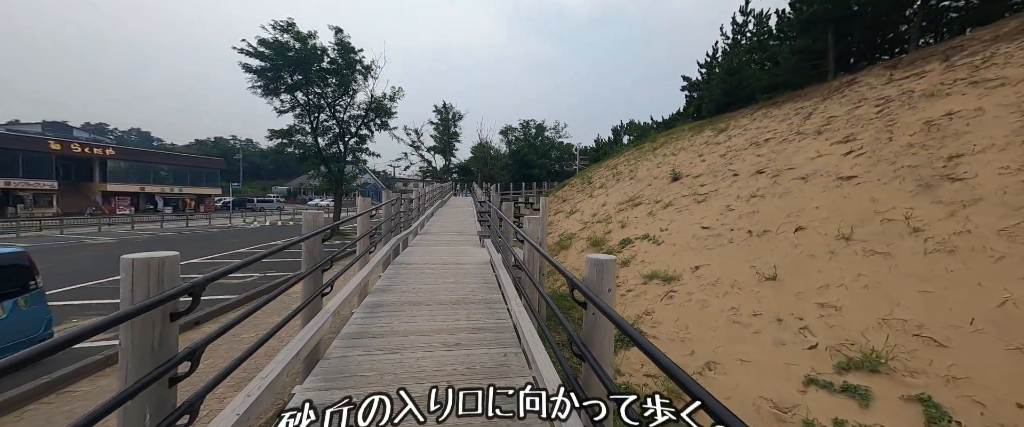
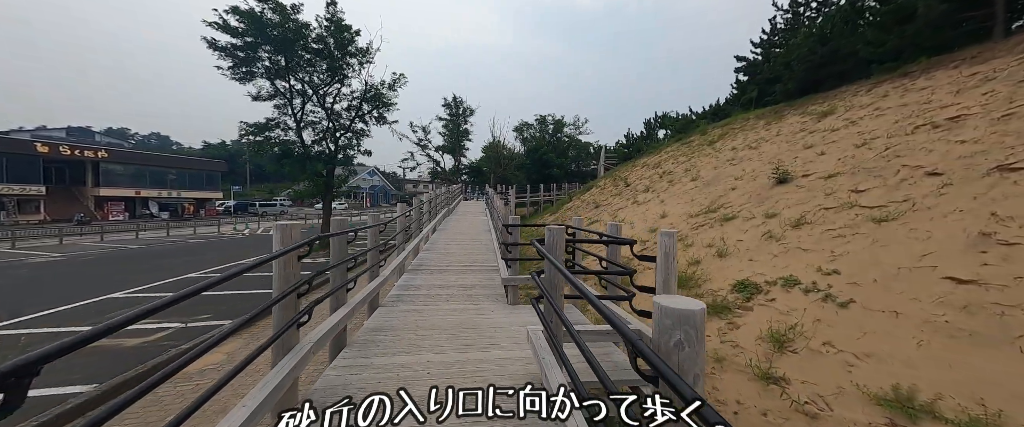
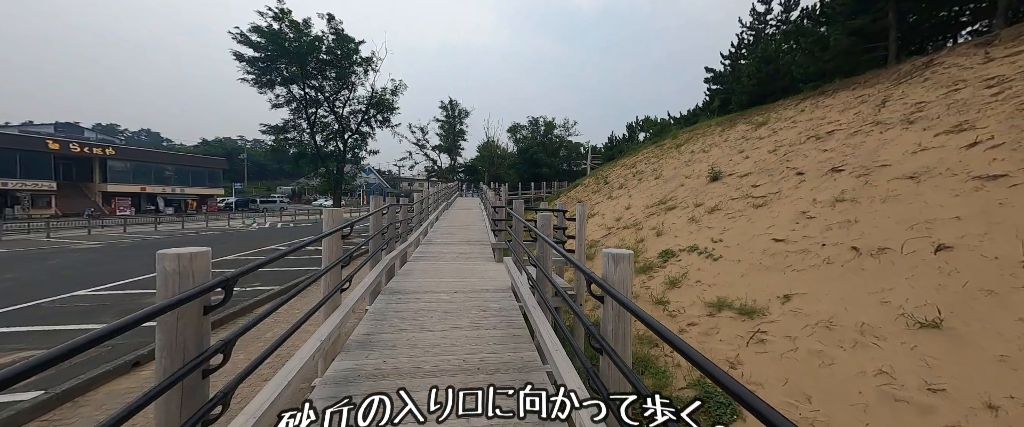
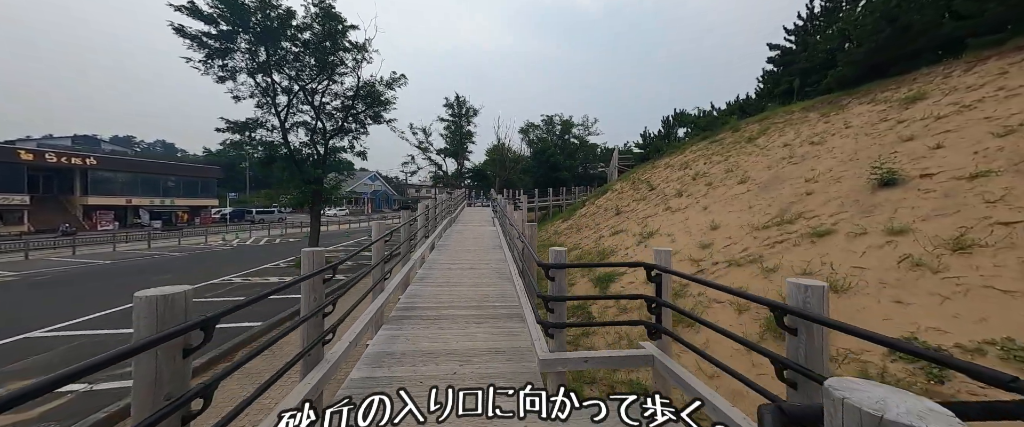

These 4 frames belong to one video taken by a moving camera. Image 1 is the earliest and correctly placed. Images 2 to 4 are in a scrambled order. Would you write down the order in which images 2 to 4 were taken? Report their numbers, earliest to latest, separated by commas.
3, 2, 4
